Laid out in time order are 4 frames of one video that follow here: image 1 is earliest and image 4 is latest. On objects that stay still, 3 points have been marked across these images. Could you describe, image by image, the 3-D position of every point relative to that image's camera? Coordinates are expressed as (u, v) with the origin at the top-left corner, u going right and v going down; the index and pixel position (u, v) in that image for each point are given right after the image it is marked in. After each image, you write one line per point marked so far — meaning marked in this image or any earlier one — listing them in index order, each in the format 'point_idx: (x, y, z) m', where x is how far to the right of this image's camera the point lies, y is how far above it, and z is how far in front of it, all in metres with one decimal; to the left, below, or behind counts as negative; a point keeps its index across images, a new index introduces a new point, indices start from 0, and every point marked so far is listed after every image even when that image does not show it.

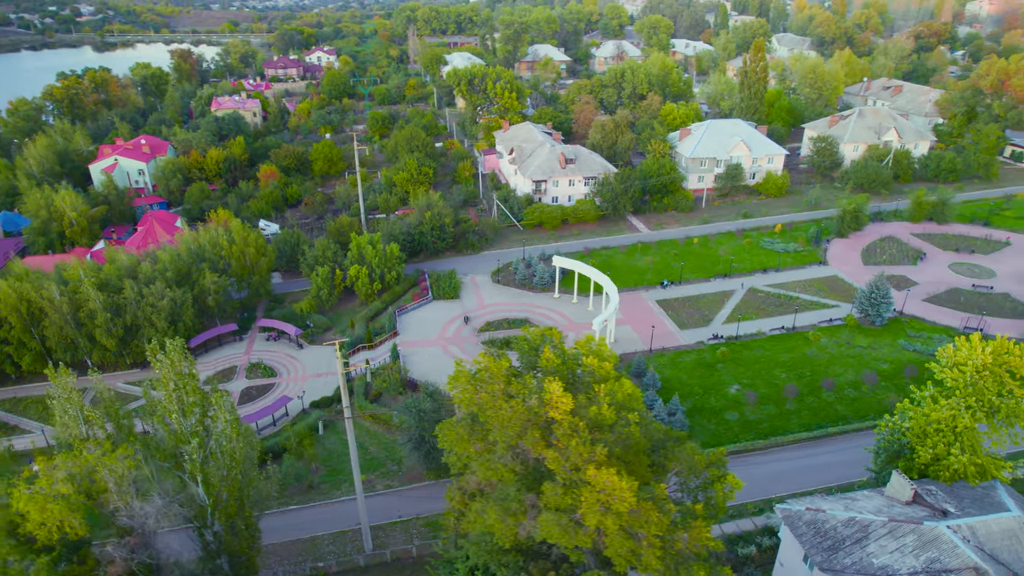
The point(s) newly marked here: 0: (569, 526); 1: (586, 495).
0: (+1.3, -5.5, +15.1) m
1: (+1.8, -4.7, +15.0) m
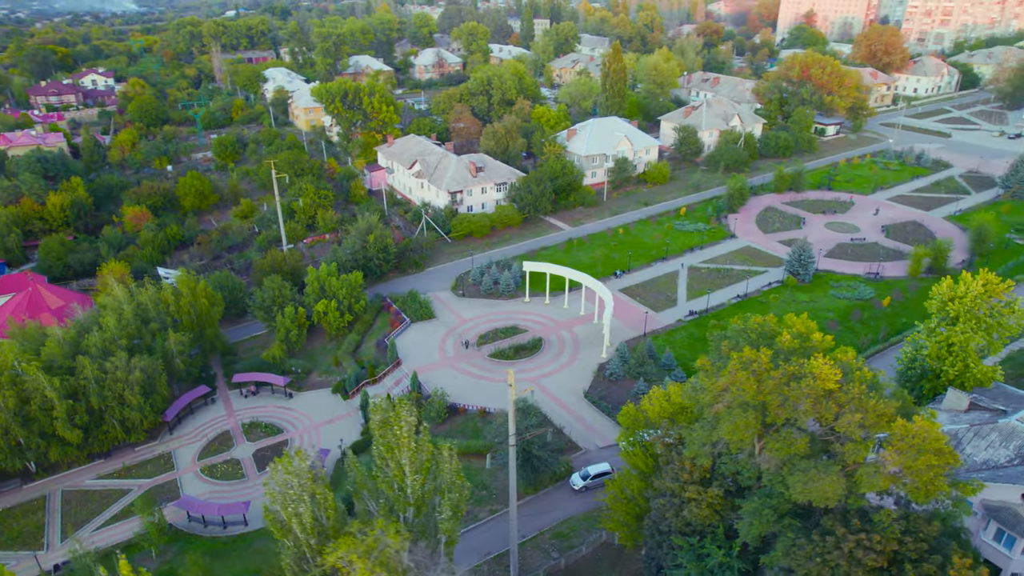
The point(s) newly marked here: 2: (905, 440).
0: (+10.0, -5.1, +17.6) m
1: (+10.4, -4.2, +17.5) m
2: (+10.7, -4.2, +17.7) m
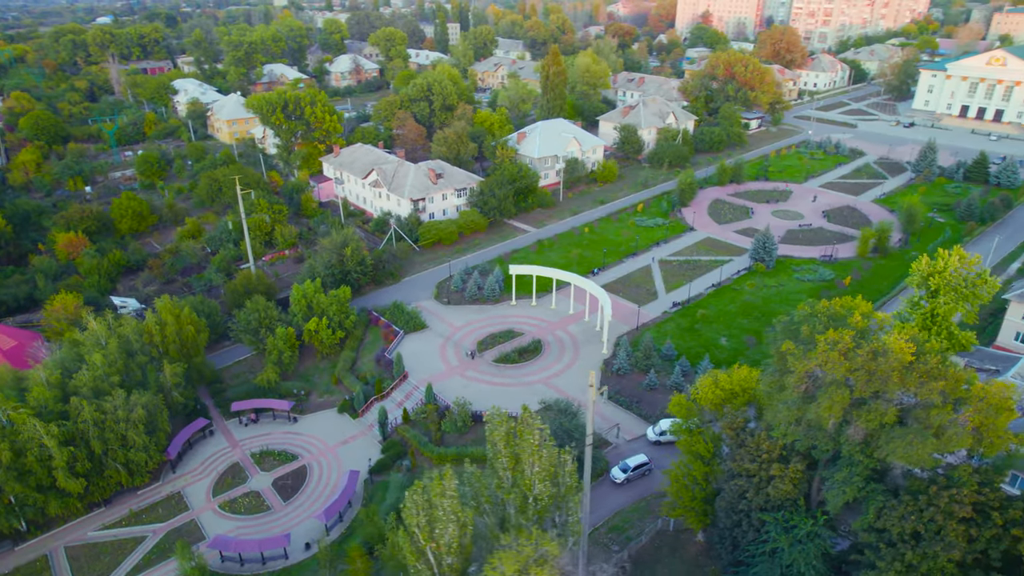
0: (+13.7, -4.4, +19.5) m
1: (+14.0, -3.5, +19.6) m
2: (+14.3, -3.5, +19.8) m
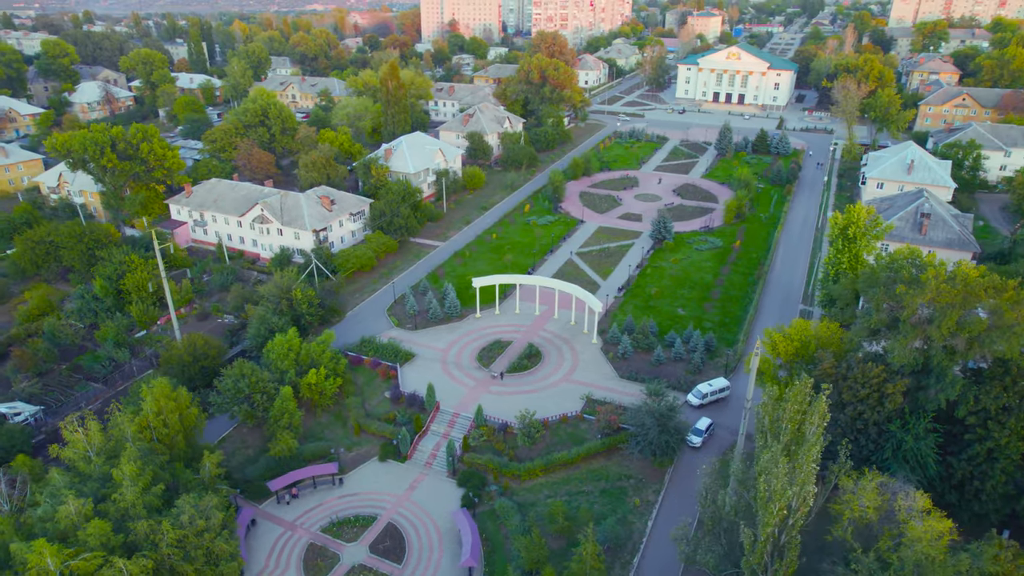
0: (+21.6, -1.6, +27.2) m
1: (+21.7, -0.7, +27.3) m
2: (+21.9, -0.6, +27.6) m
